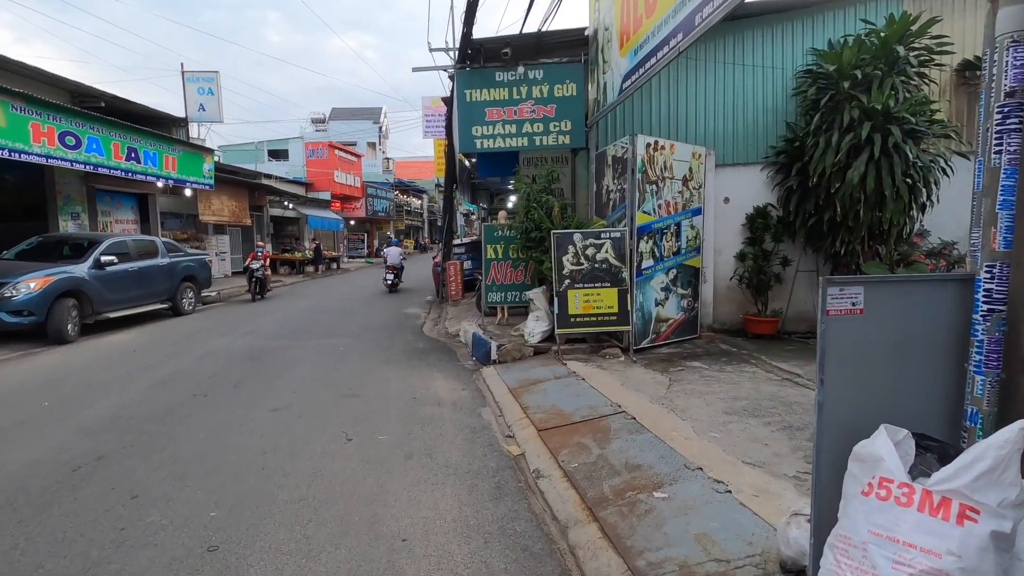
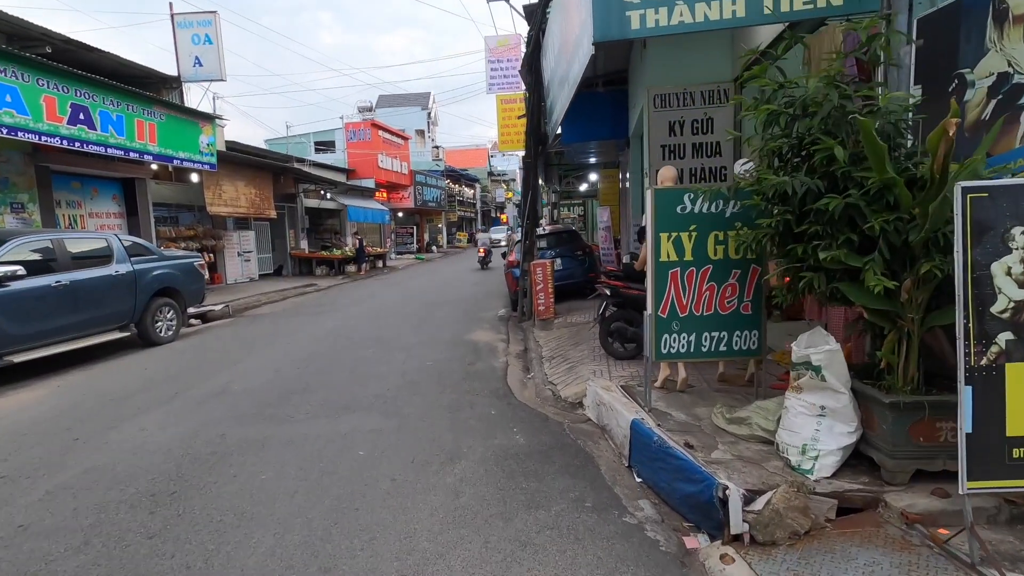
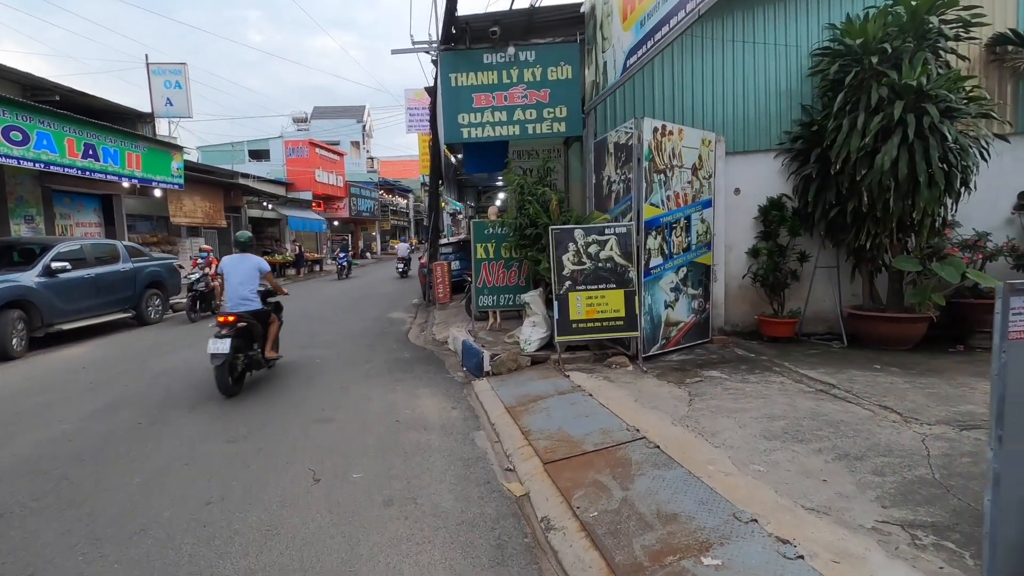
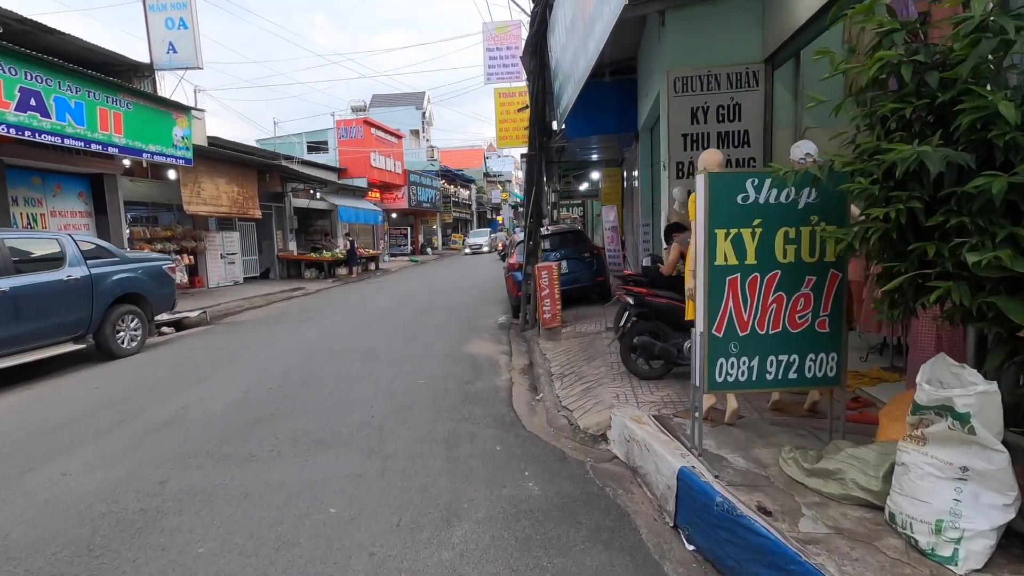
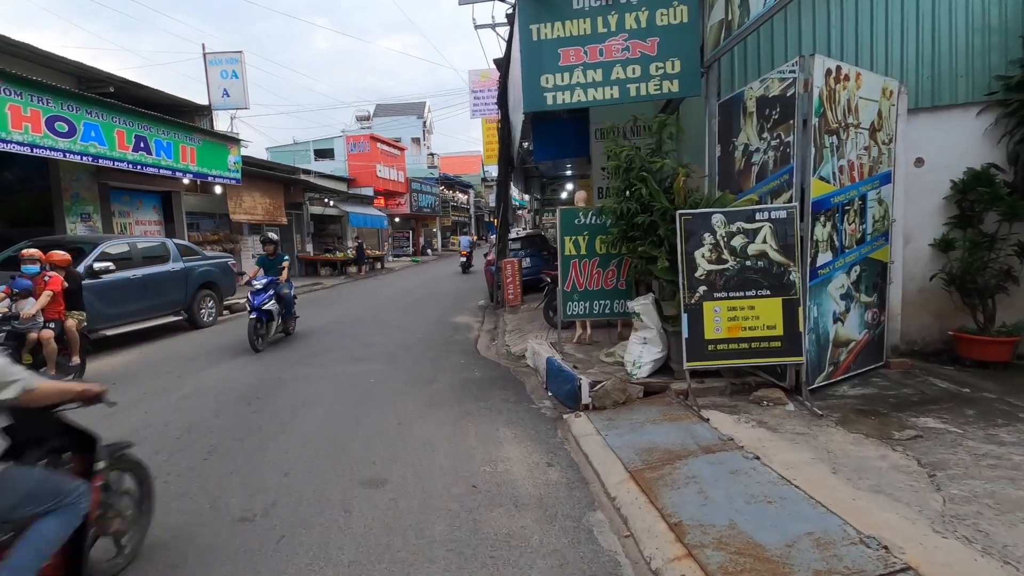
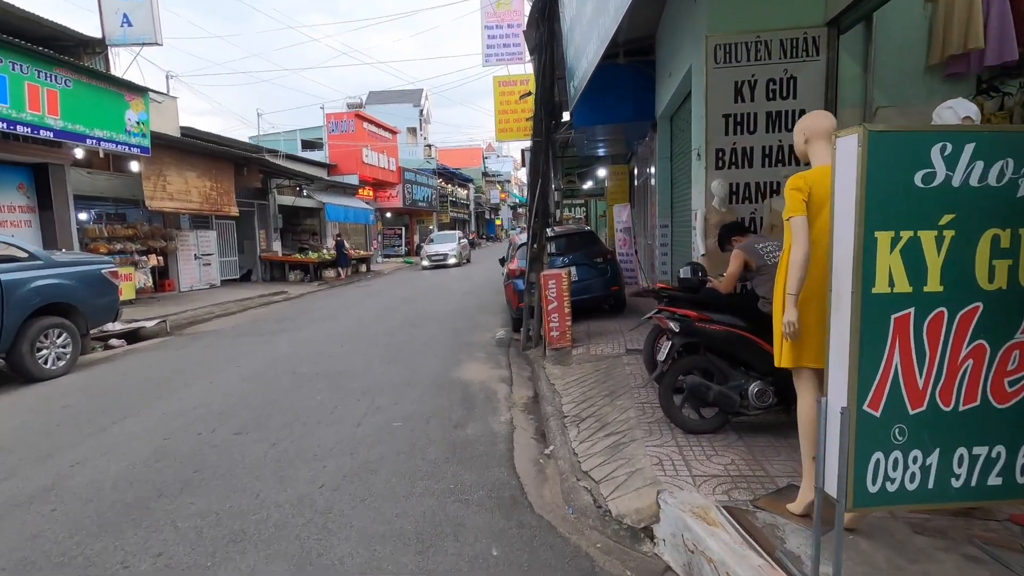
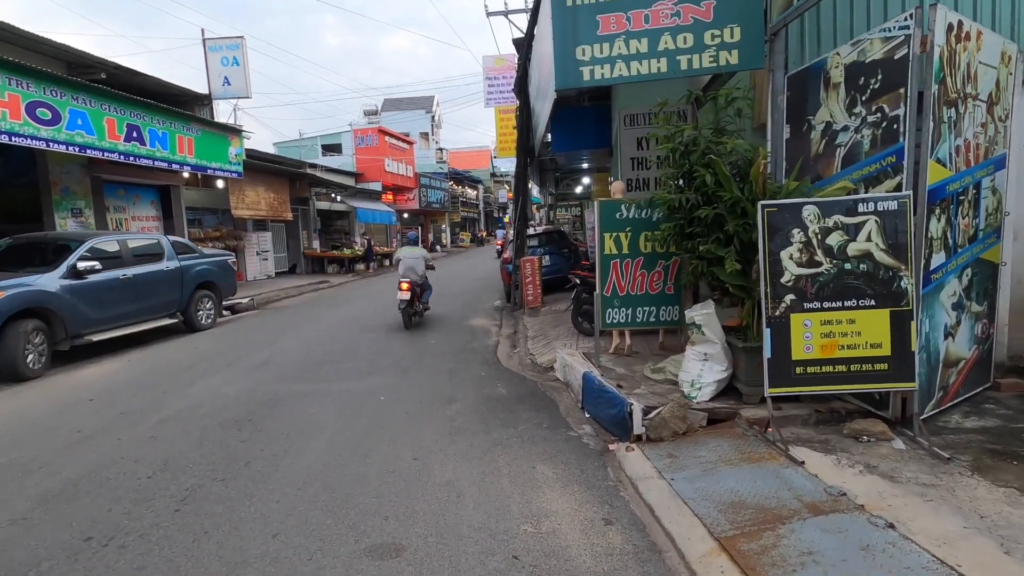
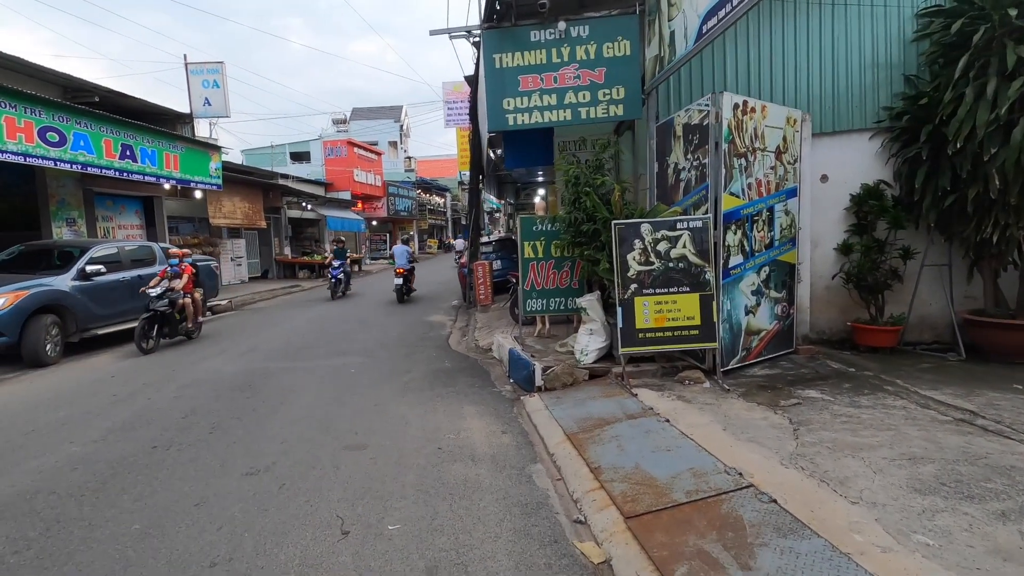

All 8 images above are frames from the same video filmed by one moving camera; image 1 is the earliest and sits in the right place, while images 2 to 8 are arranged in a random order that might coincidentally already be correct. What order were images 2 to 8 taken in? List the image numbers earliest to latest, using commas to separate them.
3, 8, 5, 7, 2, 4, 6
